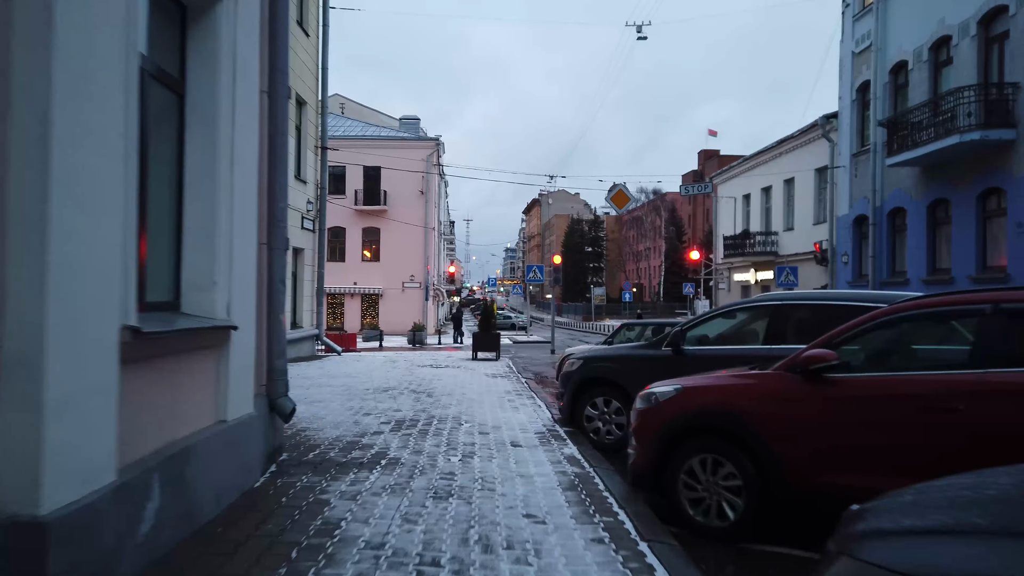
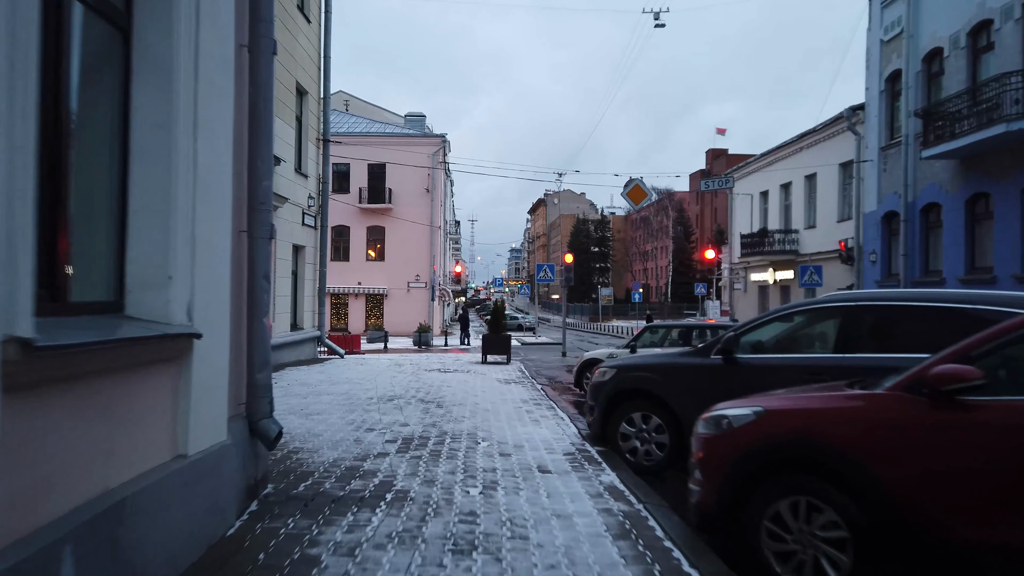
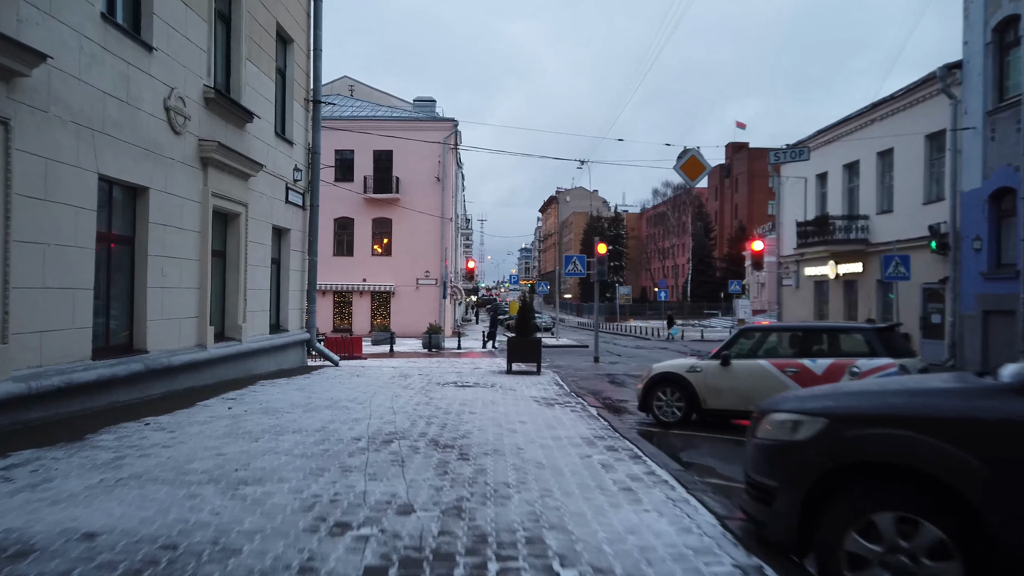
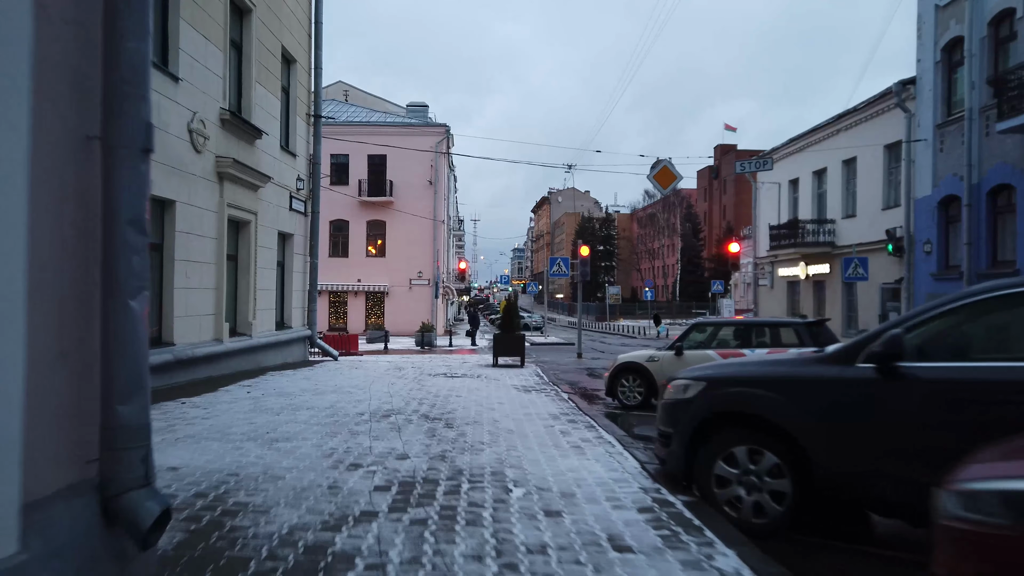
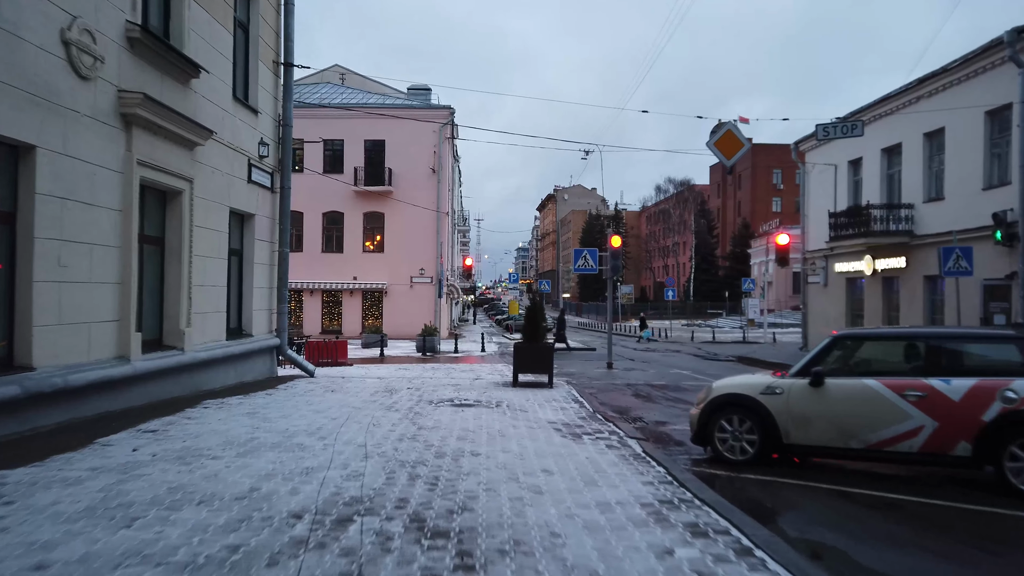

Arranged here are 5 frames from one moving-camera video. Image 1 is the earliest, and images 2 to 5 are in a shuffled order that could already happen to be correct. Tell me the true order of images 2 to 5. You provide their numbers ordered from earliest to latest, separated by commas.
2, 4, 3, 5
